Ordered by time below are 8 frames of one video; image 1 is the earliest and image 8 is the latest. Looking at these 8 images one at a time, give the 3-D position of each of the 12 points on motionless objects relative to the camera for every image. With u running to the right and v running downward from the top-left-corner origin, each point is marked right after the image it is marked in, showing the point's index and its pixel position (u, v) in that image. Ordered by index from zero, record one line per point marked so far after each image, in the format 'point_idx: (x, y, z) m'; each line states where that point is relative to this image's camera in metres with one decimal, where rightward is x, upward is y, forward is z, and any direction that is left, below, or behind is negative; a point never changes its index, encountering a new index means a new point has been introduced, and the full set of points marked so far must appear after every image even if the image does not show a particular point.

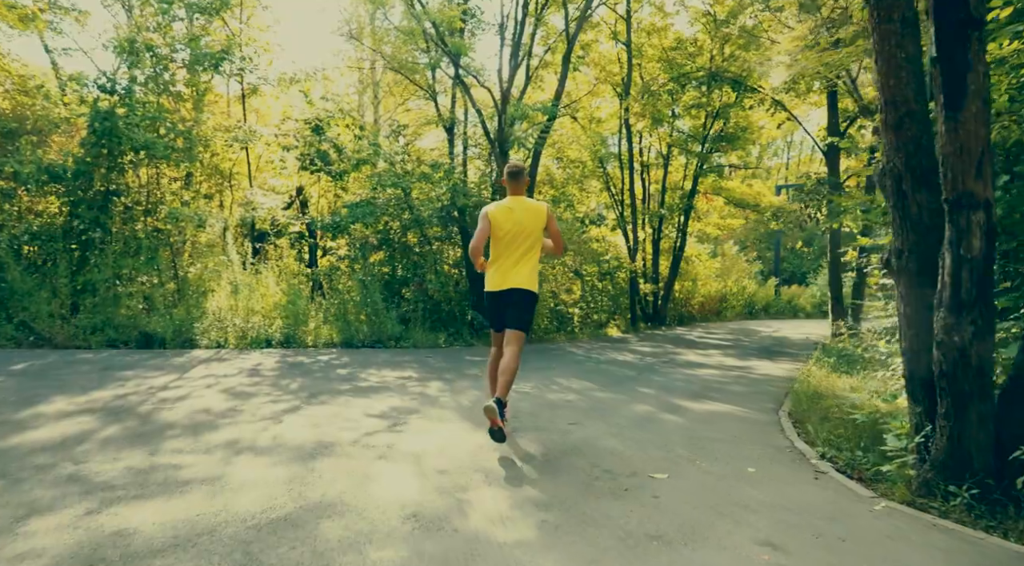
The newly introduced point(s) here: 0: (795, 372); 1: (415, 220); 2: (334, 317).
0: (+4.1, -1.3, +10.1) m
1: (-2.3, +1.5, +16.7) m
2: (-3.6, -0.7, +14.2) m
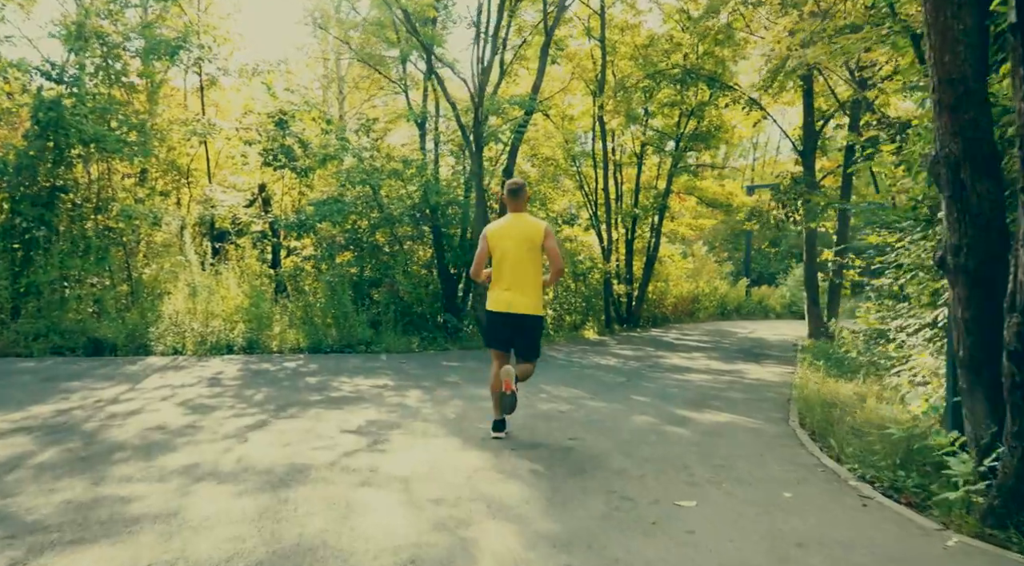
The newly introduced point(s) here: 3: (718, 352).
0: (+3.9, -1.3, +9.7) m
1: (-2.9, +1.5, +16.0) m
2: (-4.1, -0.7, +13.4) m
3: (+4.2, -1.4, +14.2) m
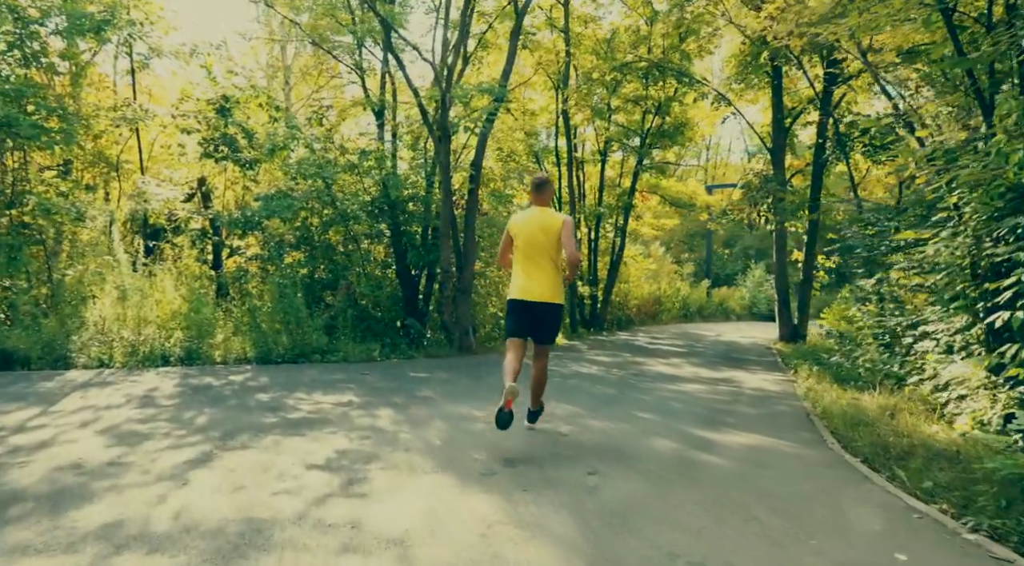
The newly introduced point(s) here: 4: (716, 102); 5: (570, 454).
0: (+3.6, -1.4, +9.0) m
1: (-3.6, +1.4, +14.7) m
2: (-4.6, -0.8, +12.1) m
3: (+3.6, -1.5, +13.5) m
4: (+5.8, +5.2, +19.9) m
5: (+0.4, -1.3, +5.2) m
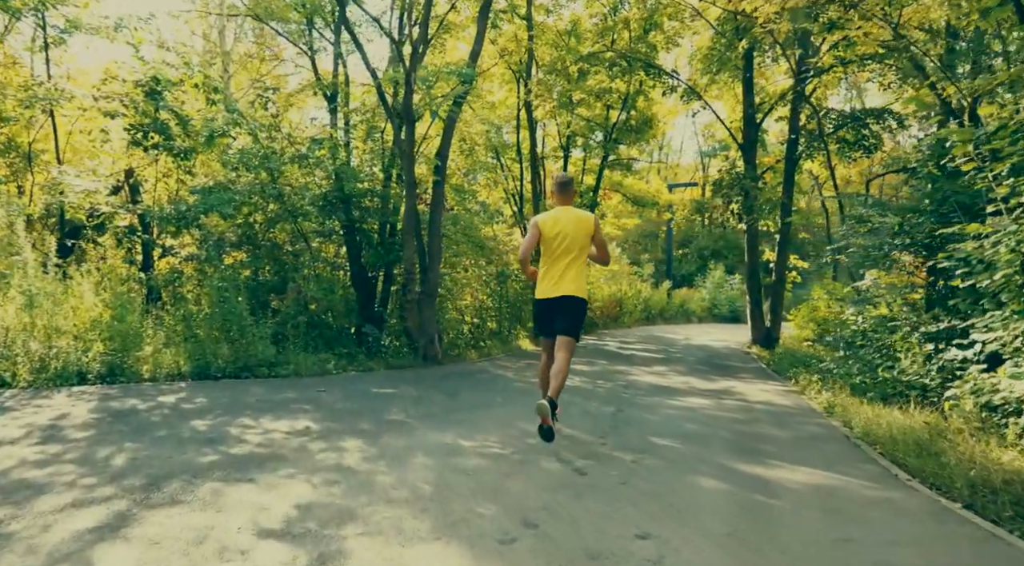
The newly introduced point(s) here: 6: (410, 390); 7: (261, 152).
0: (+3.4, -1.4, +8.2) m
1: (-4.3, +1.4, +13.3) m
2: (-5.0, -0.8, +10.6) m
3: (+3.0, -1.5, +12.6) m
4: (+4.8, +5.2, +19.2) m
5: (+0.5, -1.3, +4.1) m
6: (-1.3, -1.4, +9.1) m
7: (-4.7, +2.5, +13.2) m
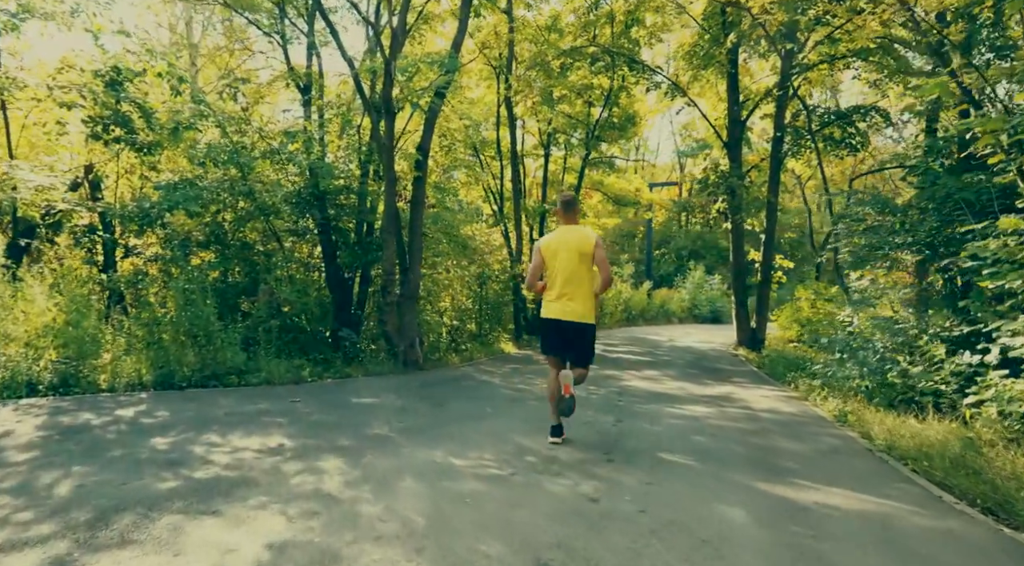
0: (+3.3, -1.4, +7.7) m
1: (-4.6, +1.3, +12.6) m
2: (-5.2, -0.9, +9.8) m
3: (+2.8, -1.5, +12.2) m
4: (+4.2, +5.1, +18.8) m
5: (+0.6, -1.3, +3.6) m
6: (-1.5, -1.4, +8.5) m
7: (-5.0, +2.5, +12.5) m
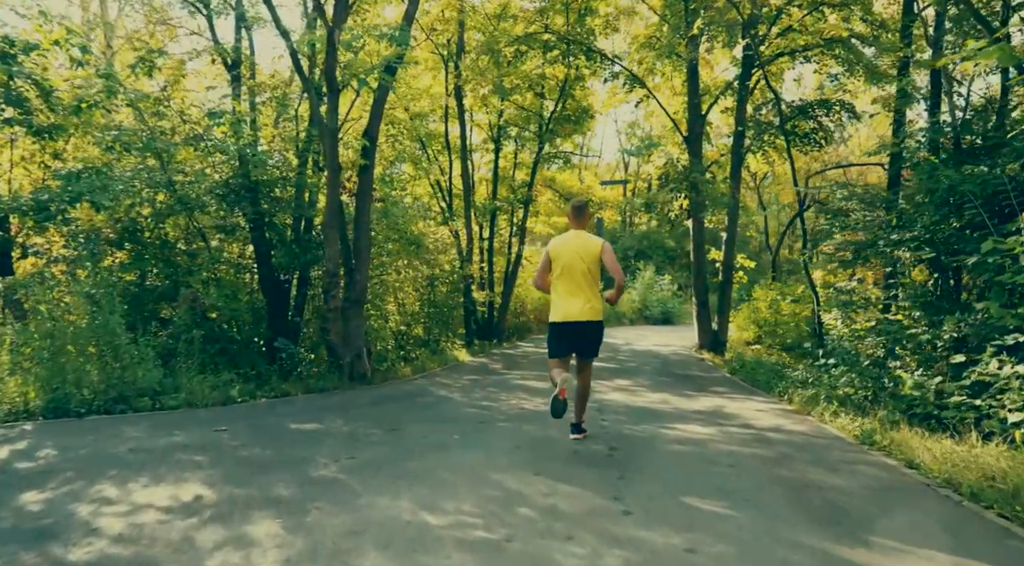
0: (+3.0, -1.4, +6.8) m
1: (-5.3, +1.3, +11.0) m
2: (-5.6, -0.9, +8.2) m
3: (+2.1, -1.5, +11.3) m
4: (+3.0, +5.1, +17.9) m
5: (+0.7, -1.3, +2.5) m
6: (-1.8, -1.5, +7.2) m
7: (-5.7, +2.4, +10.8) m
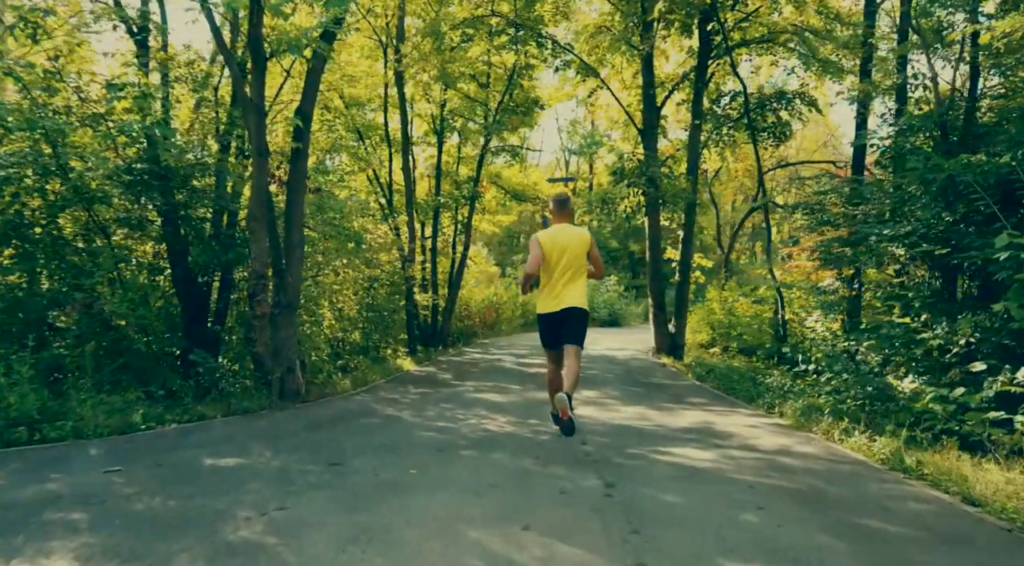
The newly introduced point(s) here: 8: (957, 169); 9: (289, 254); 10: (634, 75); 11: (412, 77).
0: (+2.7, -1.4, +6.0) m
1: (-5.9, +1.2, +9.4) m
2: (-6.0, -1.0, +6.5) m
3: (+1.4, -1.5, +10.3) m
4: (+1.6, +5.1, +17.0) m
5: (+0.8, -1.3, +1.4) m
6: (-2.1, -1.5, +5.9) m
7: (-6.3, +2.4, +9.2) m
8: (+4.6, +1.2, +7.3) m
9: (-2.9, +0.4, +9.2) m
10: (+3.2, +5.5, +18.4) m
11: (-2.5, +5.1, +17.3) m
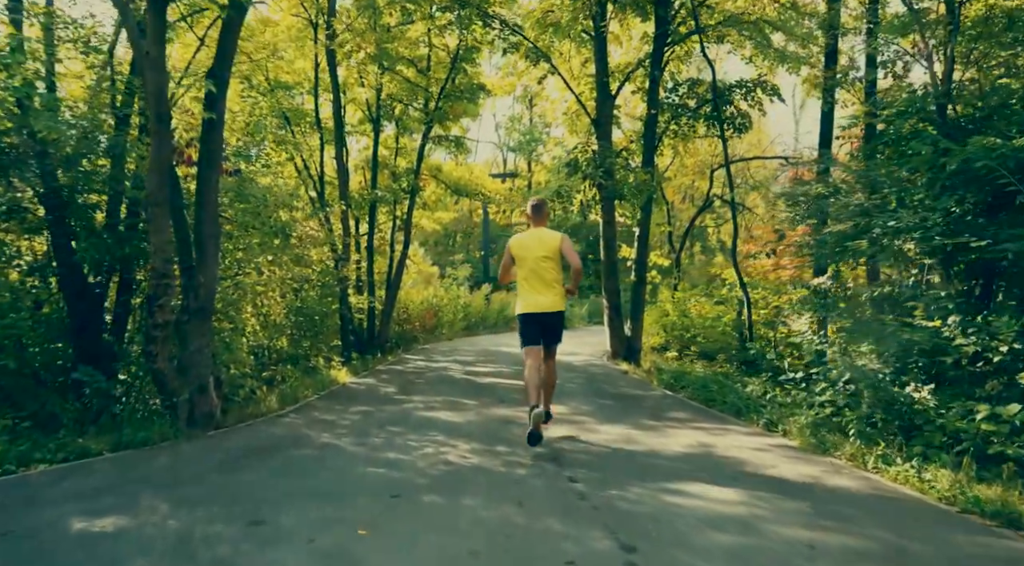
0: (+2.5, -1.4, +5.0) m
1: (-6.4, +1.2, +7.5) m
2: (-6.2, -1.0, +4.7) m
3: (+0.8, -1.5, +9.1) m
4: (+0.4, +5.1, +15.9) m
5: (+1.1, -1.3, +0.2) m
6: (-2.2, -1.5, +4.4) m
7: (-6.8, +2.3, +7.3) m
8: (+4.3, +1.2, +6.5) m
9: (-3.4, +0.4, +7.7) m
10: (+1.8, +5.5, +17.4) m
11: (-3.8, +5.0, +15.7) m
